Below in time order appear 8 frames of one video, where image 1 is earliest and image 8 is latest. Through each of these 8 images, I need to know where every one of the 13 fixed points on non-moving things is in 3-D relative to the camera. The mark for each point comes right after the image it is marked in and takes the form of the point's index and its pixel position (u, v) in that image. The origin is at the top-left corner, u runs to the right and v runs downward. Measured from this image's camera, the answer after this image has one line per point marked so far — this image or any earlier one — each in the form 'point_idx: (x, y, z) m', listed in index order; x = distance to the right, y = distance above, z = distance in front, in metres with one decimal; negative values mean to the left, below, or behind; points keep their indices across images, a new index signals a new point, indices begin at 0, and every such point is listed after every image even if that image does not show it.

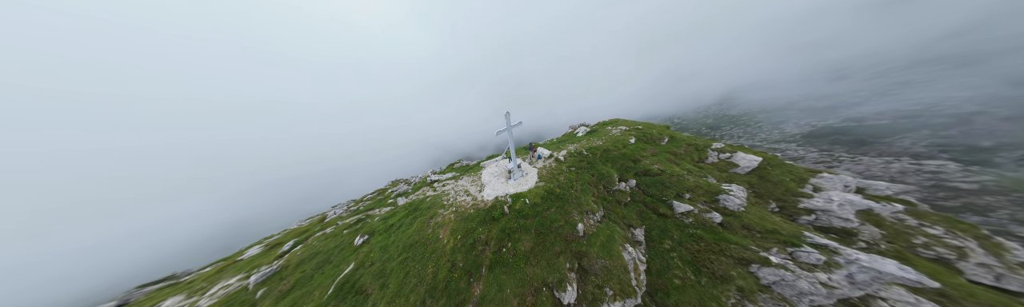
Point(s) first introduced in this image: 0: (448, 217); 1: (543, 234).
0: (-8.3, -7.1, +14.2) m
1: (+2.7, -7.5, +11.6) m
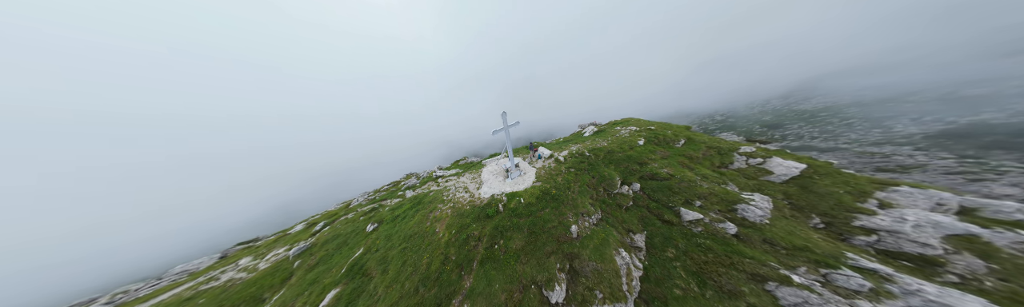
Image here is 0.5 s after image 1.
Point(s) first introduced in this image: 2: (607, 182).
0: (-8.8, -6.8, +14.9) m
1: (+2.0, -7.5, +11.7) m
2: (+12.2, -3.8, +16.6) m
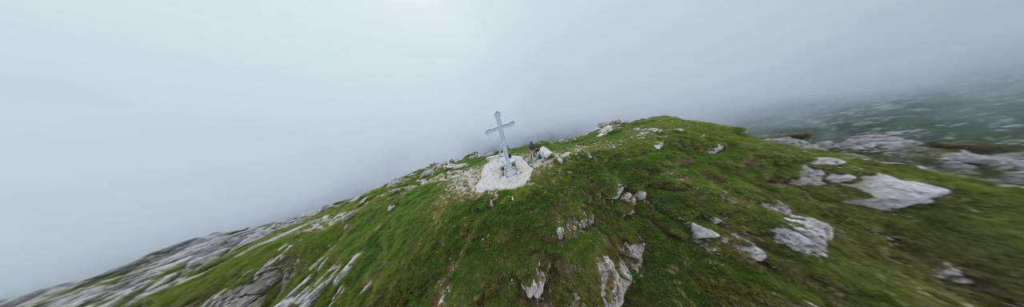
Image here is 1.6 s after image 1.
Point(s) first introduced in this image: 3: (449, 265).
0: (-9.6, -6.1, +16.5) m
1: (+0.7, -7.5, +12.0) m
2: (+11.6, -4.2, +15.6) m
3: (-5.8, -10.0, +11.2) m
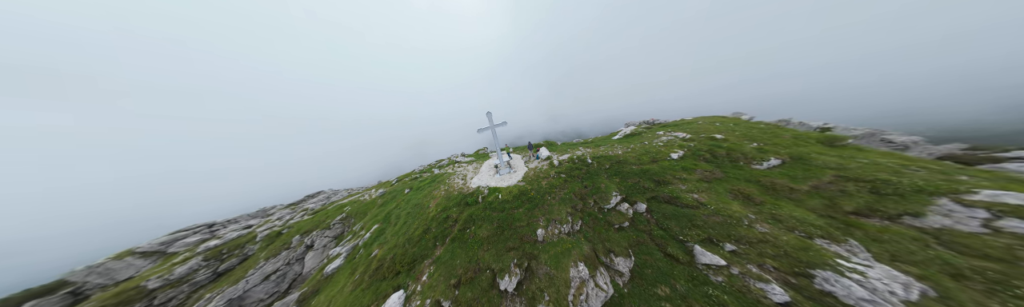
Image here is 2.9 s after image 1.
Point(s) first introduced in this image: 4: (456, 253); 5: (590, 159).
0: (-10.7, -5.3, +18.2) m
1: (-1.1, -7.5, +12.6) m
2: (+10.4, -4.8, +14.8) m
3: (-7.7, -9.6, +12.6) m
4: (-5.3, -9.4, +11.8) m
5: (+11.7, -0.8, +19.0) m
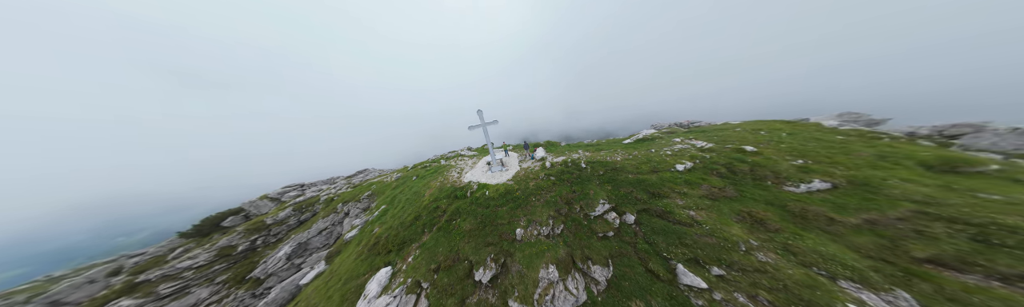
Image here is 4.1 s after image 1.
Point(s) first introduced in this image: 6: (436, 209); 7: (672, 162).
0: (-11.9, -4.3, +19.4) m
1: (-3.0, -7.4, +13.3) m
2: (+8.8, -5.5, +14.5) m
3: (-9.7, -9.0, +13.8) m
4: (-7.3, -9.0, +12.8) m
5: (+10.7, -1.4, +18.5) m
6: (-9.2, -6.7, +15.4) m
7: (+23.0, -1.1, +17.9) m
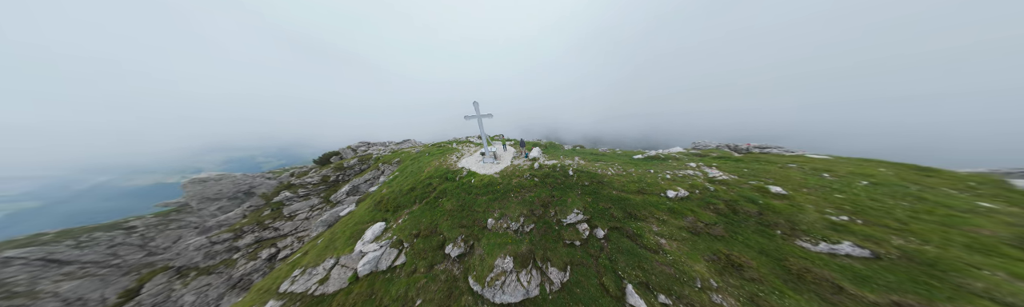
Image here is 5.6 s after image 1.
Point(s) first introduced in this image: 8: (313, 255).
0: (-13.4, -1.4, +21.4) m
1: (-5.7, -6.3, +14.7) m
2: (+6.2, -6.5, +15.0) m
3: (-12.6, -6.6, +15.9) m
4: (-10.3, -7.1, +14.7) m
5: (+9.2, -2.7, +18.6) m
6: (-11.5, -4.4, +17.3) m
7: (+21.3, -4.7, +17.1) m
8: (-26.4, -13.0, +17.4) m
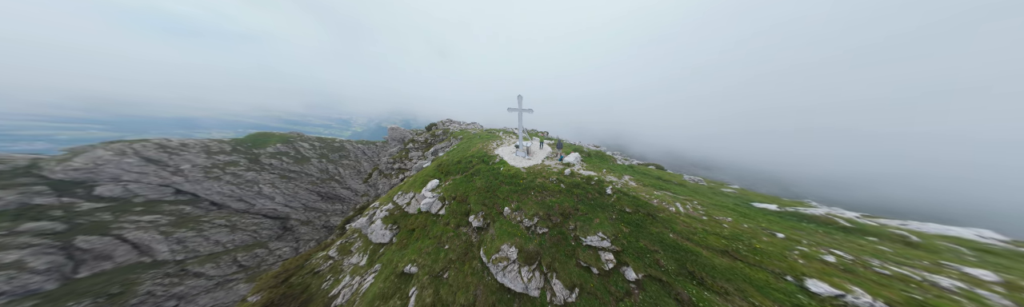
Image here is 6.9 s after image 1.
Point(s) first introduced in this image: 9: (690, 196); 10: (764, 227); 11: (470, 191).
0: (-6.8, +1.7, +25.2) m
1: (-3.0, -4.7, +16.7) m
2: (+8.0, -7.6, +13.0) m
3: (-9.0, -3.5, +20.2) m
4: (-7.4, -4.5, +18.3) m
5: (+12.7, -4.5, +15.0) m
6: (-7.0, -1.6, +20.9) m
7: (+22.8, -9.1, +9.7) m
8: (-22.4, -6.8, +26.8) m
9: (+23.6, -5.6, +17.1) m
10: (+25.5, -7.8, +12.8) m
11: (-5.6, -5.1, +17.3) m
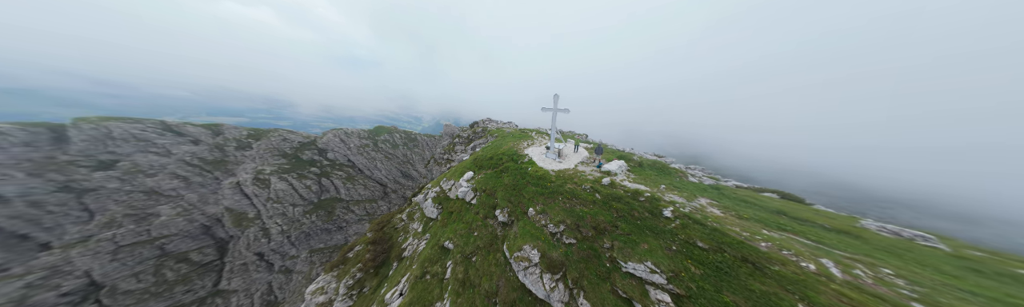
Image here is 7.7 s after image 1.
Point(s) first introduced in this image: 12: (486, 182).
0: (-0.5, +2.2, +25.9) m
1: (+0.6, -4.5, +16.9) m
2: (+10.0, -8.2, +10.6) m
3: (-4.2, -2.9, +21.7) m
4: (-3.2, -4.0, +19.5) m
5: (+15.4, -5.5, +11.3) m
6: (-2.0, -1.1, +21.9) m
7: (+23.4, -10.8, +3.8) m
8: (-15.8, -5.2, +31.5) m
9: (+26.3, -7.4, +10.6) m
10: (+26.9, -9.7, +6.0) m
11: (-1.8, -4.7, +18.2) m
12: (-4.0, -4.5, +19.4) m
